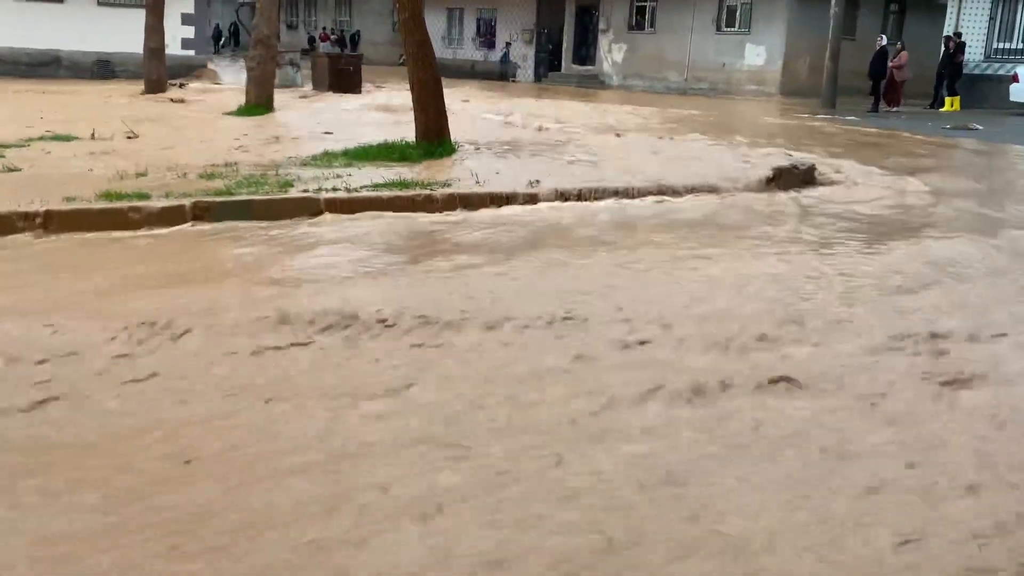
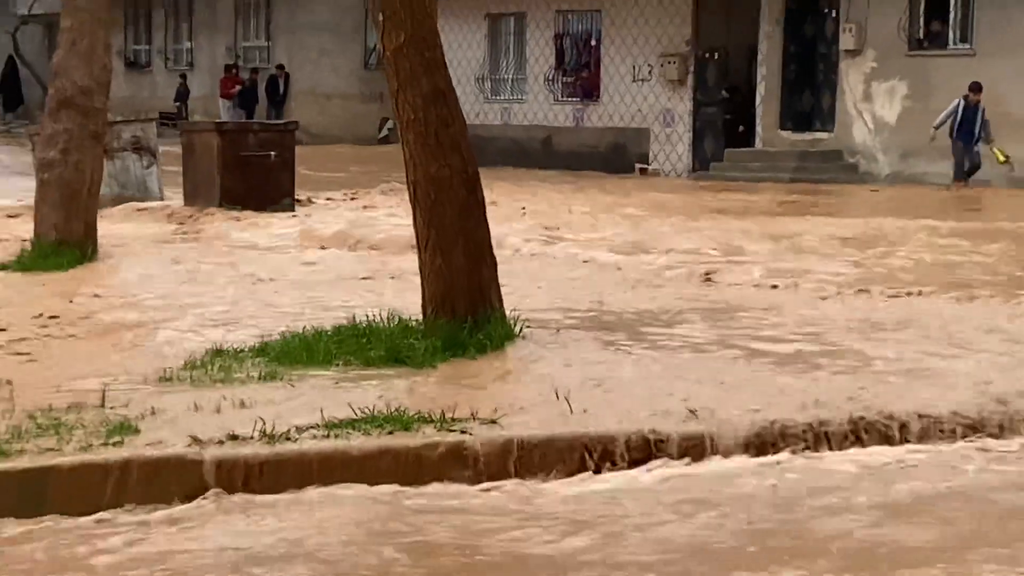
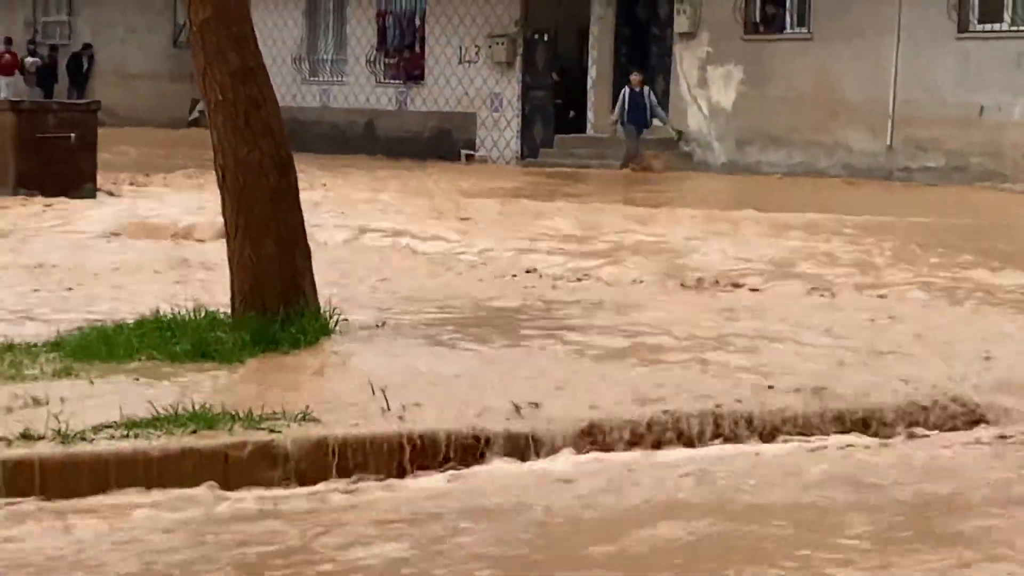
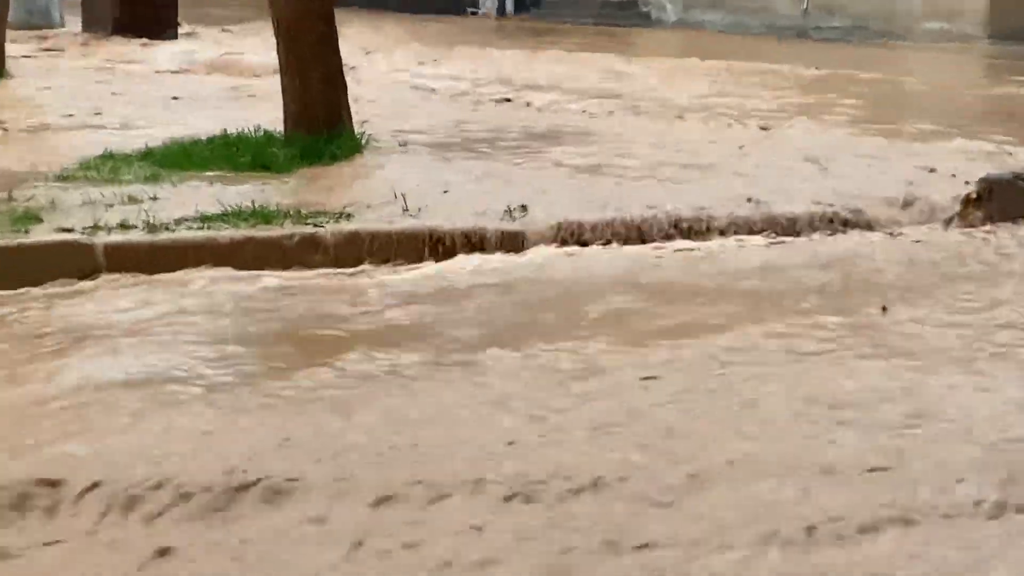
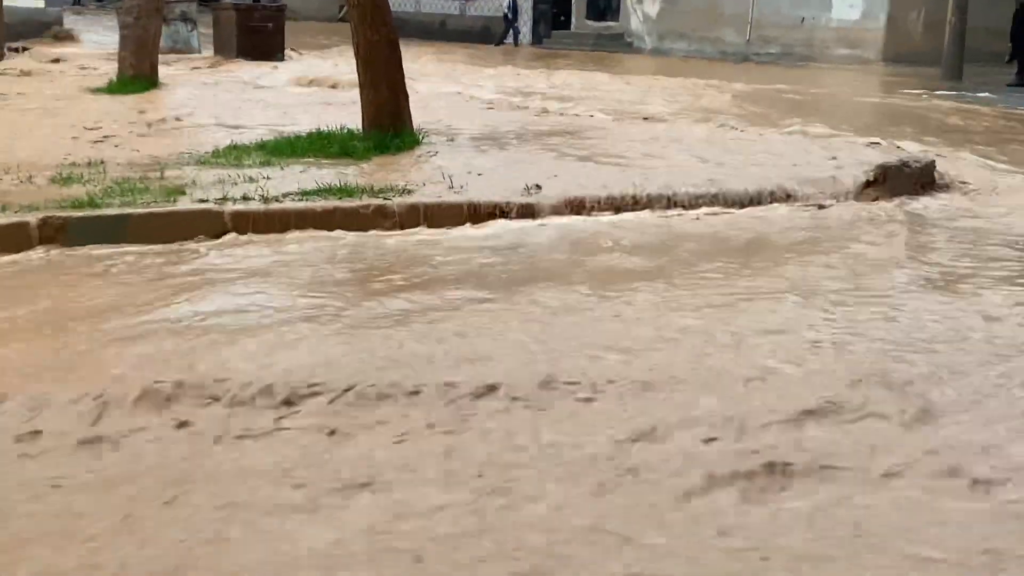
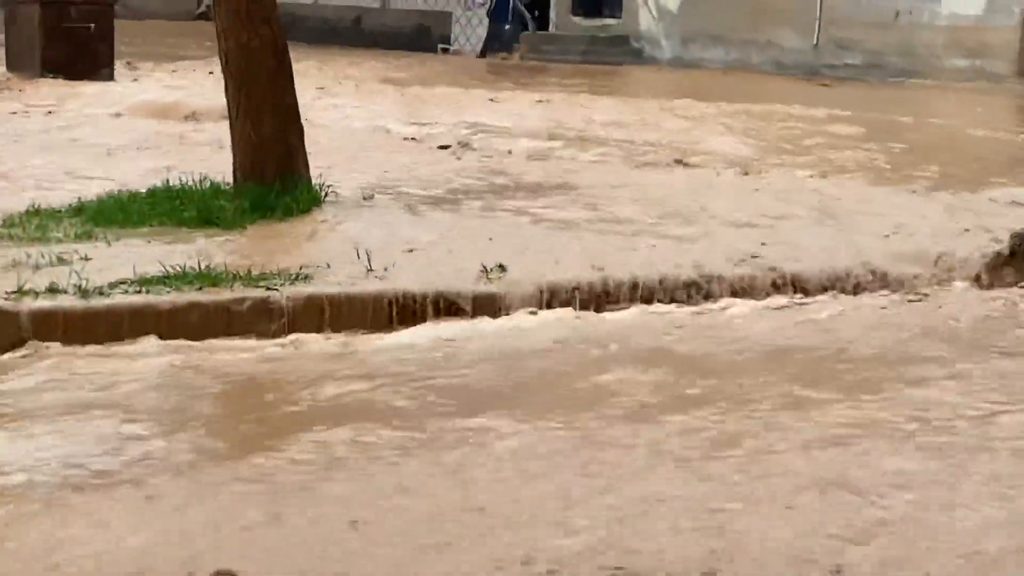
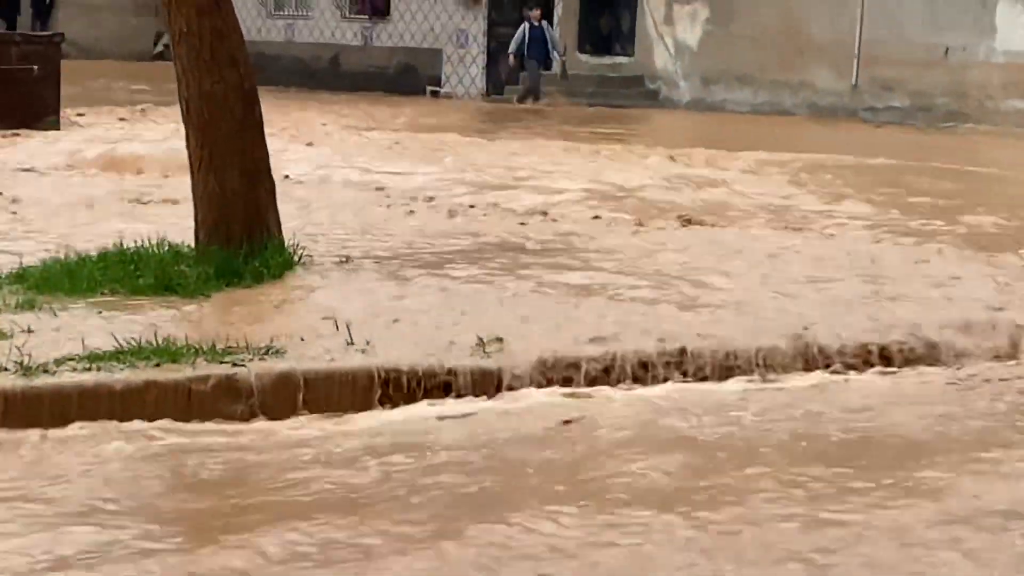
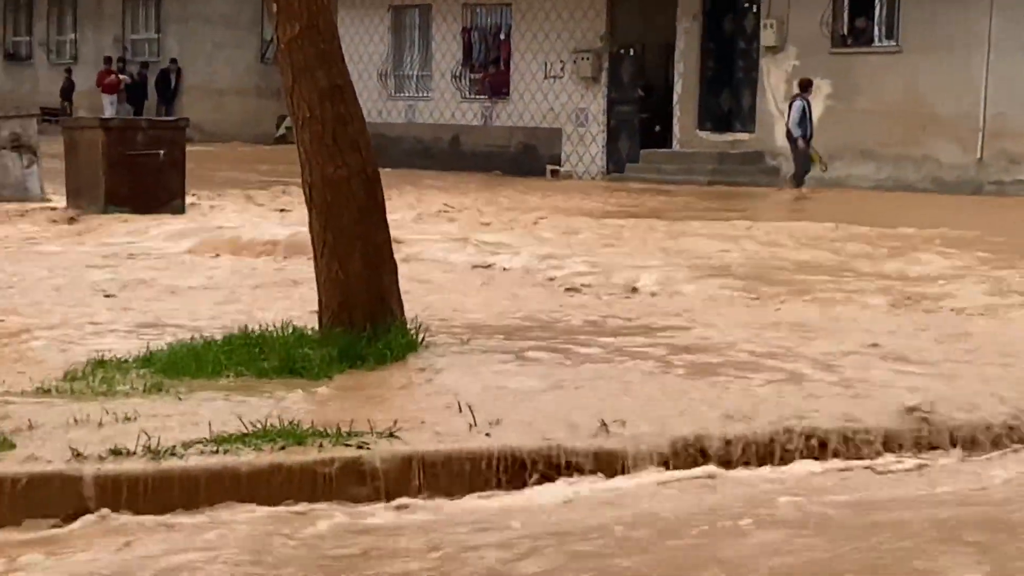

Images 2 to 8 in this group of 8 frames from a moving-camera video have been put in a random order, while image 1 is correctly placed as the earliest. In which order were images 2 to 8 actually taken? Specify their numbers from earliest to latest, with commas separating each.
5, 4, 6, 7, 3, 8, 2
